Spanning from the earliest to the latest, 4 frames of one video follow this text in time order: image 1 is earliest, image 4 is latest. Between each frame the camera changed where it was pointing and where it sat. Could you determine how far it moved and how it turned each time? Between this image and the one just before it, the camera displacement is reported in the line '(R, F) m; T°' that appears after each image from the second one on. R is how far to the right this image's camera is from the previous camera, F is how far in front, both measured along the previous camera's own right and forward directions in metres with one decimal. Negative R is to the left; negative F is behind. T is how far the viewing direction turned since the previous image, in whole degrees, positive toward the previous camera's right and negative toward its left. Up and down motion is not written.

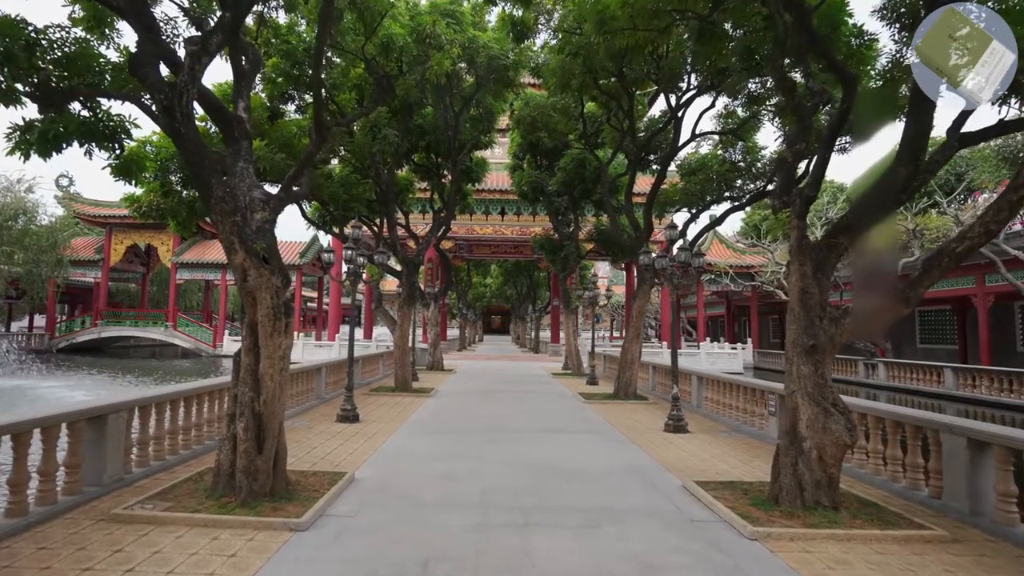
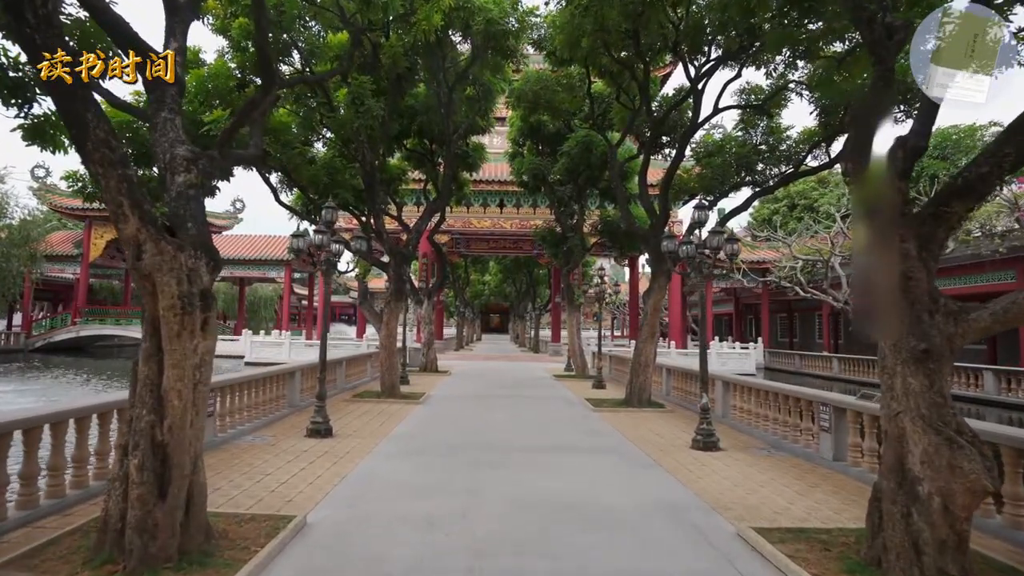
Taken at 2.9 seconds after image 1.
(0.0, +1.4) m; 0°
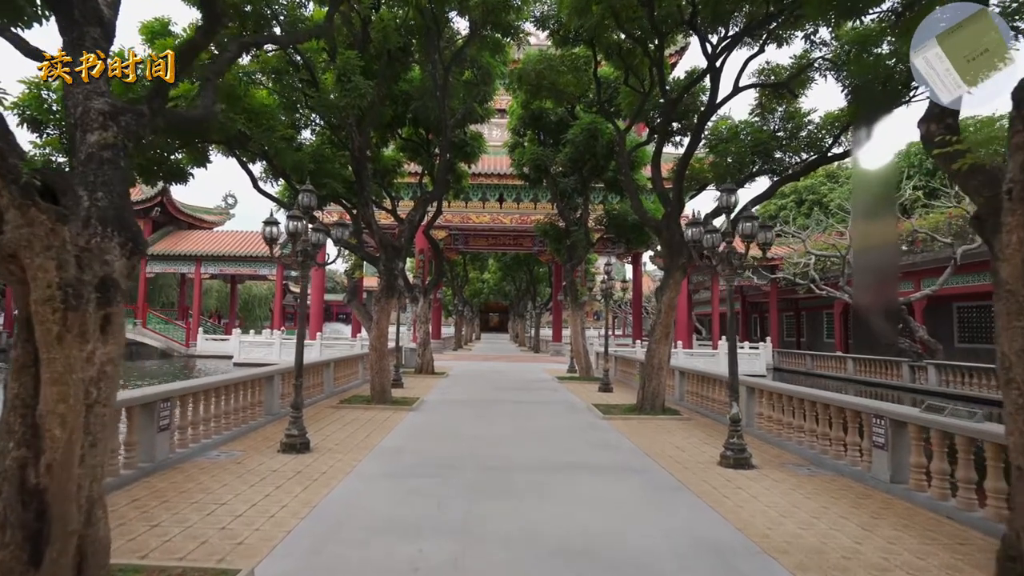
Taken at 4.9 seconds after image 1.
(0.0, +1.0) m; 0°
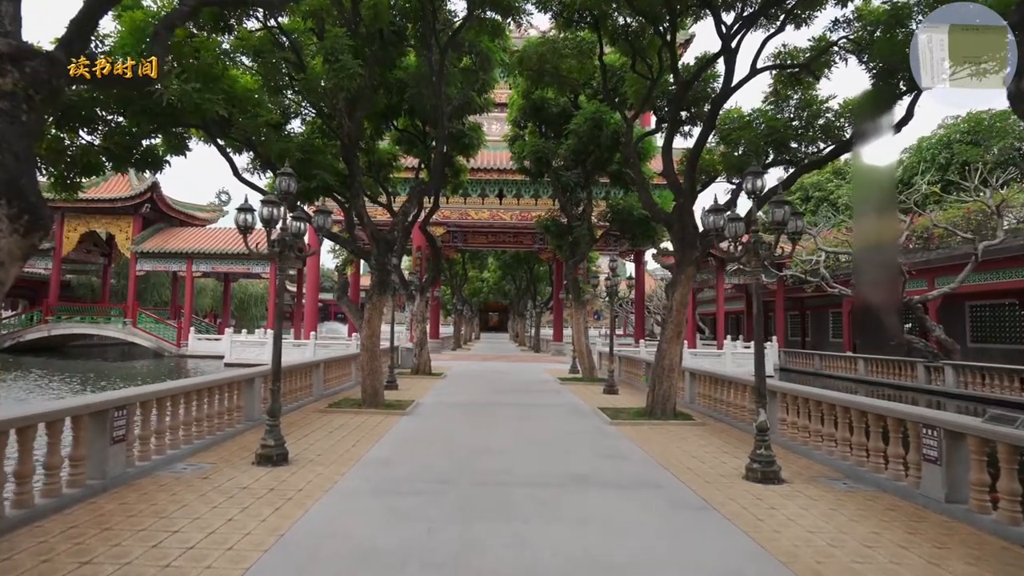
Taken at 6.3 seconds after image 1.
(0.0, +0.7) m; 0°
